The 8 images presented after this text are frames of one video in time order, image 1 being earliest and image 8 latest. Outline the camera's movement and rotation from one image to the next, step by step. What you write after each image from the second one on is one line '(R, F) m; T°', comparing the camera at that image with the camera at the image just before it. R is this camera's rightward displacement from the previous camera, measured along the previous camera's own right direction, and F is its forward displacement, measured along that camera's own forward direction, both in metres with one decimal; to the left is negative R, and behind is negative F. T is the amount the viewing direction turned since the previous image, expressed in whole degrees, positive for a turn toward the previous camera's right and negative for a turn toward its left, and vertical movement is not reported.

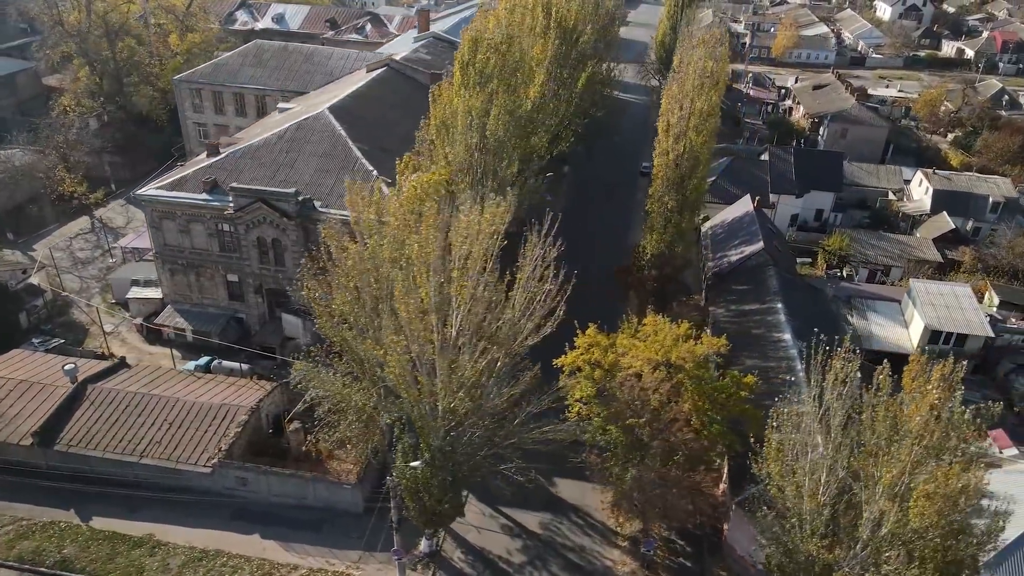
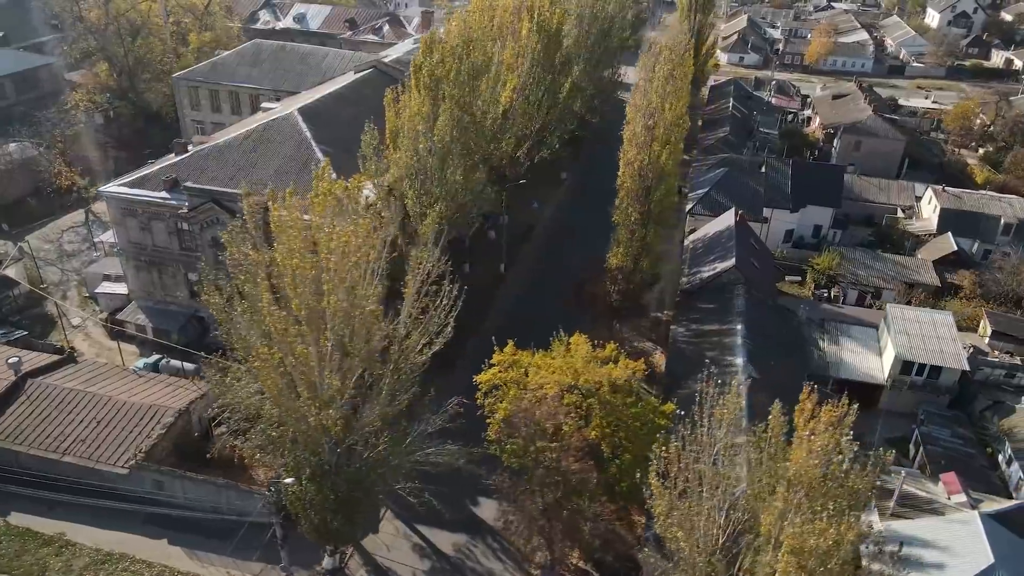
(+4.1, +1.1) m; -4°
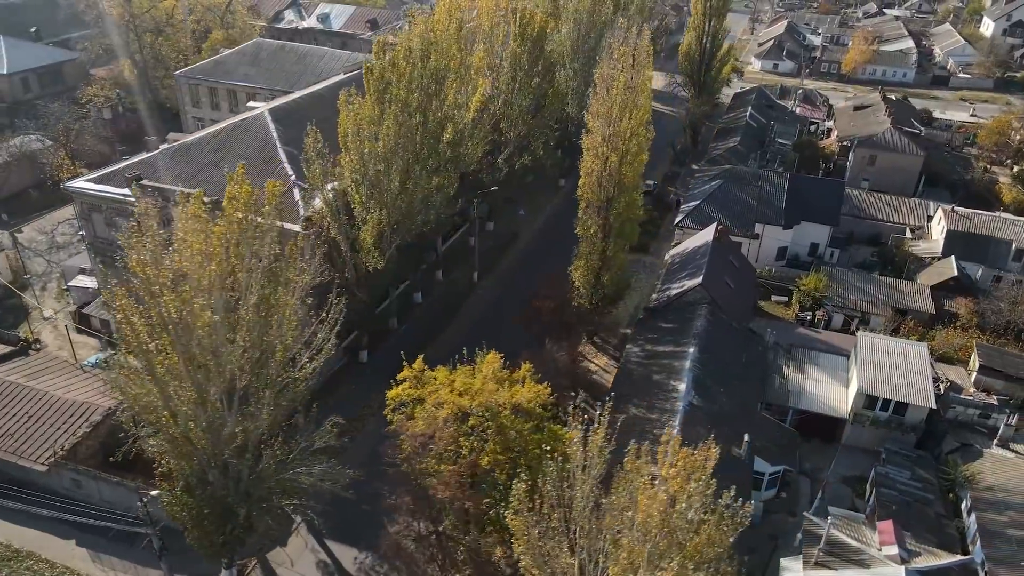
(+4.2, +1.1) m; -4°
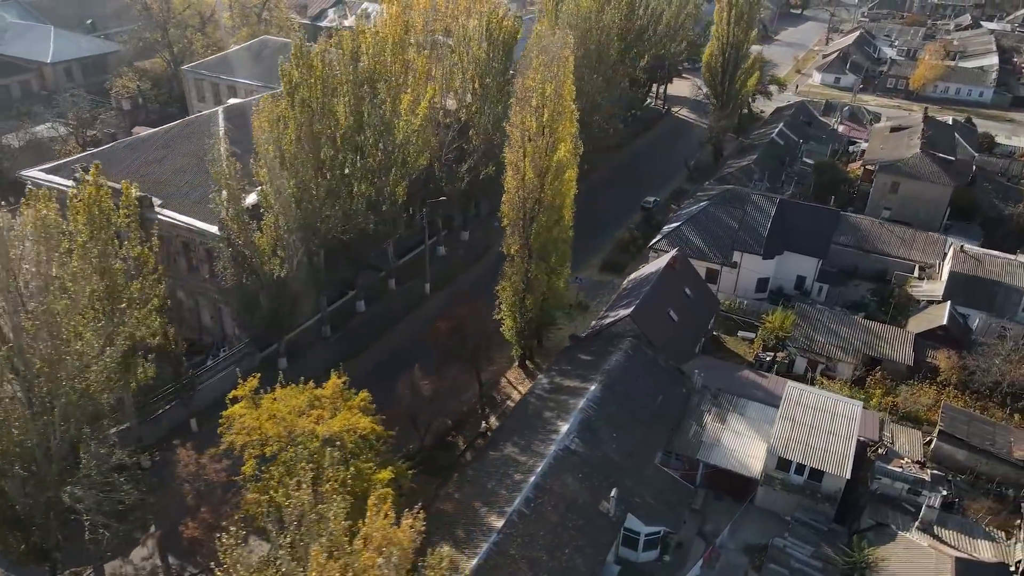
(+6.8, +2.1) m; -7°
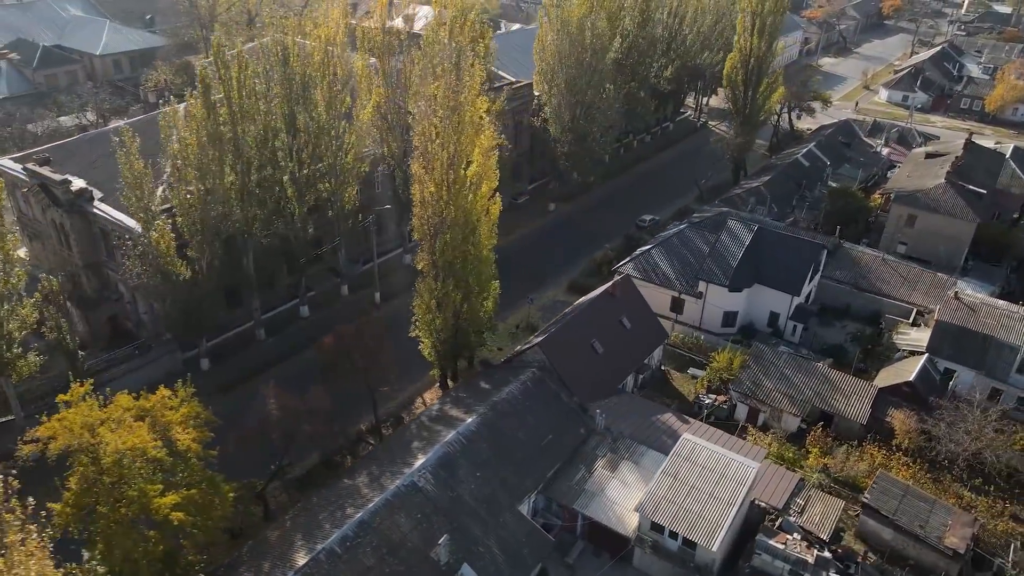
(+6.8, +2.0) m; -7°
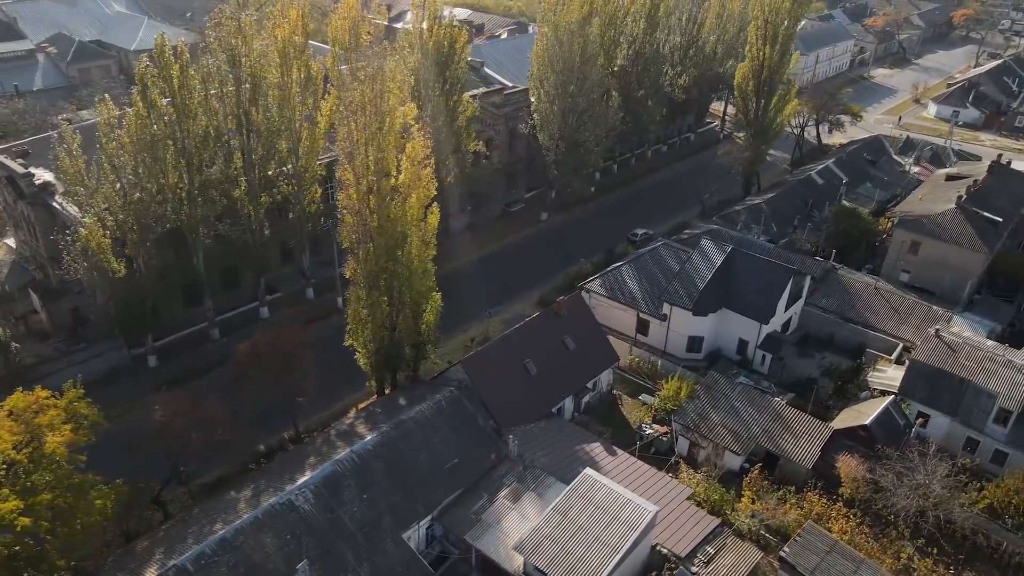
(+4.8, +1.3) m; -5°
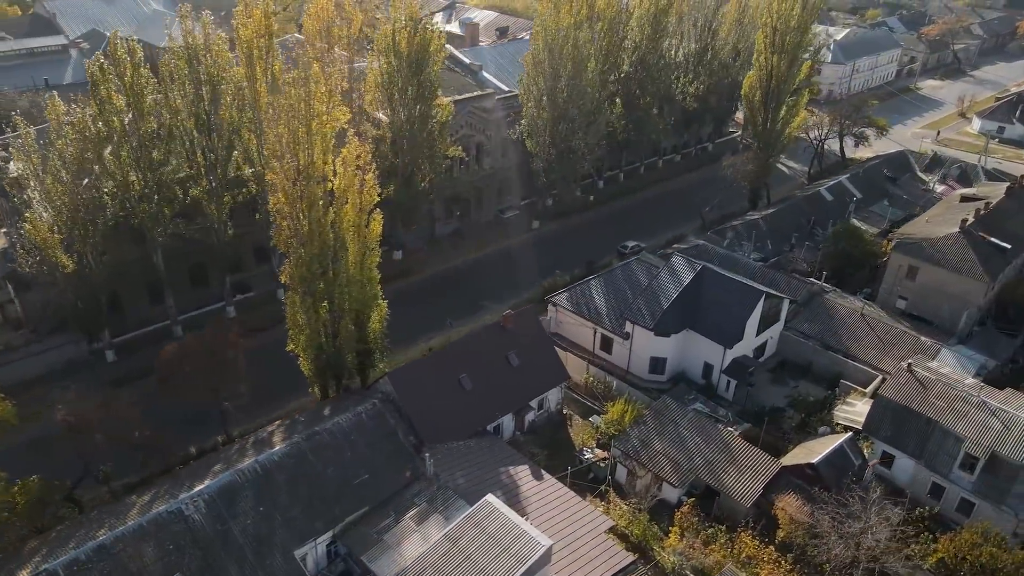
(+4.1, +1.1) m; -4°
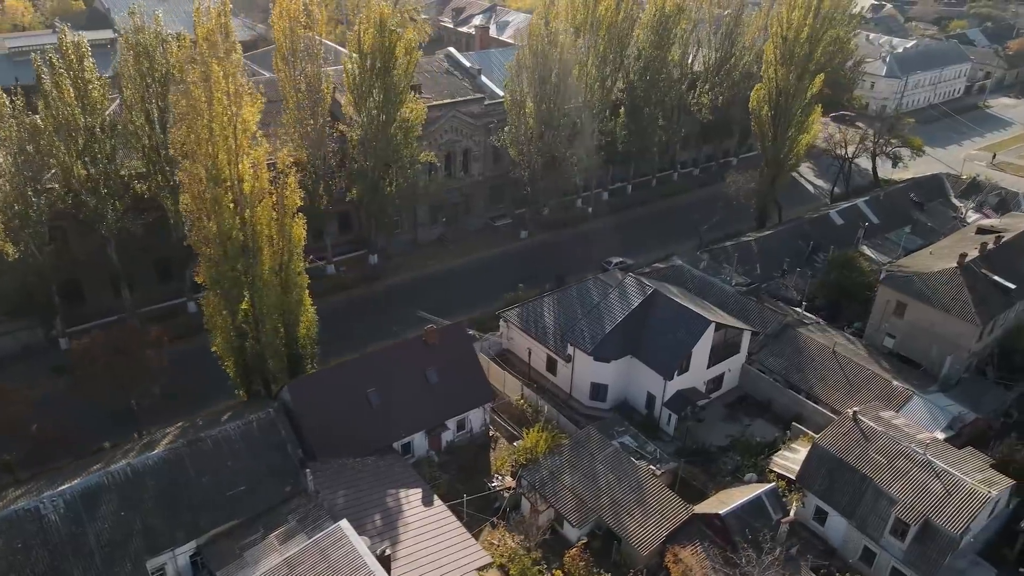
(+5.5, +1.5) m; -6°
